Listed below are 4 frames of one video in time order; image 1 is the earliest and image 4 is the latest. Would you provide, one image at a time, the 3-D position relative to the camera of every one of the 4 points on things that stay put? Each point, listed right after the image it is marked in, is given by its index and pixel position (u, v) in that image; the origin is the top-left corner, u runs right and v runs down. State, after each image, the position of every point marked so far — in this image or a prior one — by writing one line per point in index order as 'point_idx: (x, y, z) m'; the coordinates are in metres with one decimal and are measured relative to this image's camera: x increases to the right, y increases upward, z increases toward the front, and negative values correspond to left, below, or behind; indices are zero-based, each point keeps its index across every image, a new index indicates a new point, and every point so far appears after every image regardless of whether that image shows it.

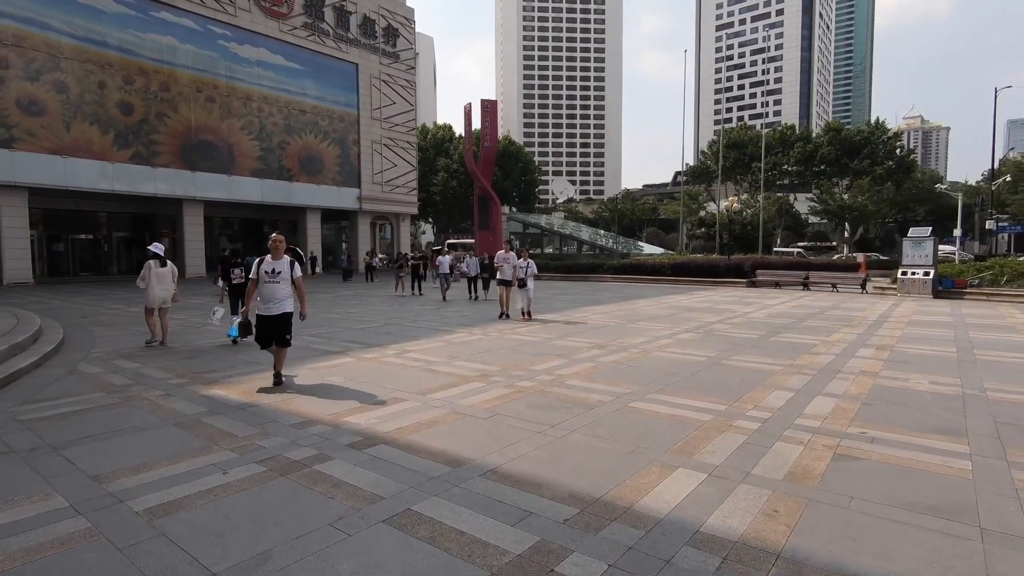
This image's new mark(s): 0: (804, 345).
0: (+5.2, -1.0, +9.8) m
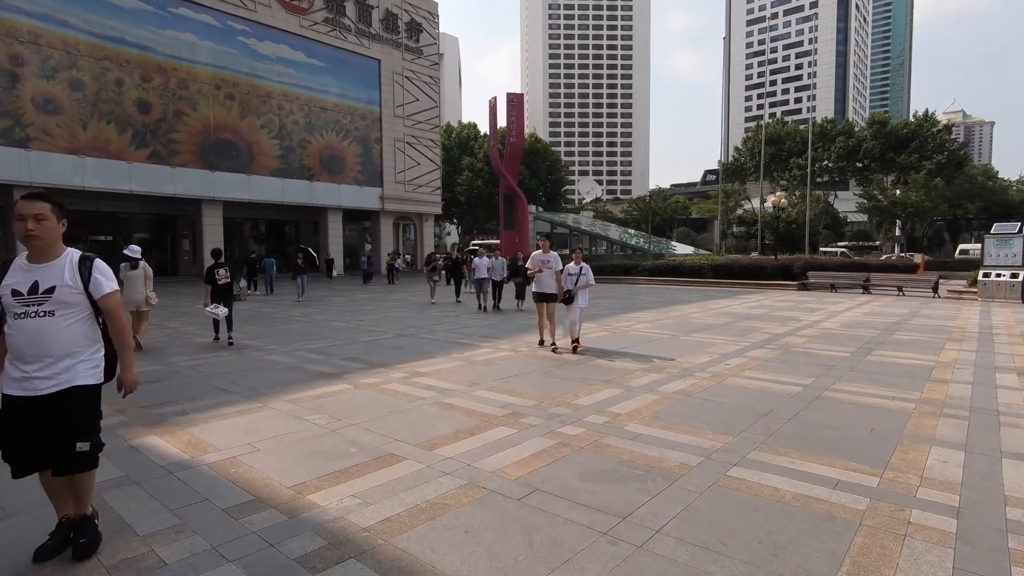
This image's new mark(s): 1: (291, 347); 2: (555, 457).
0: (+5.7, -1.1, +7.8) m
1: (-3.8, -1.0, +9.5) m
2: (+0.3, -1.3, +4.4) m
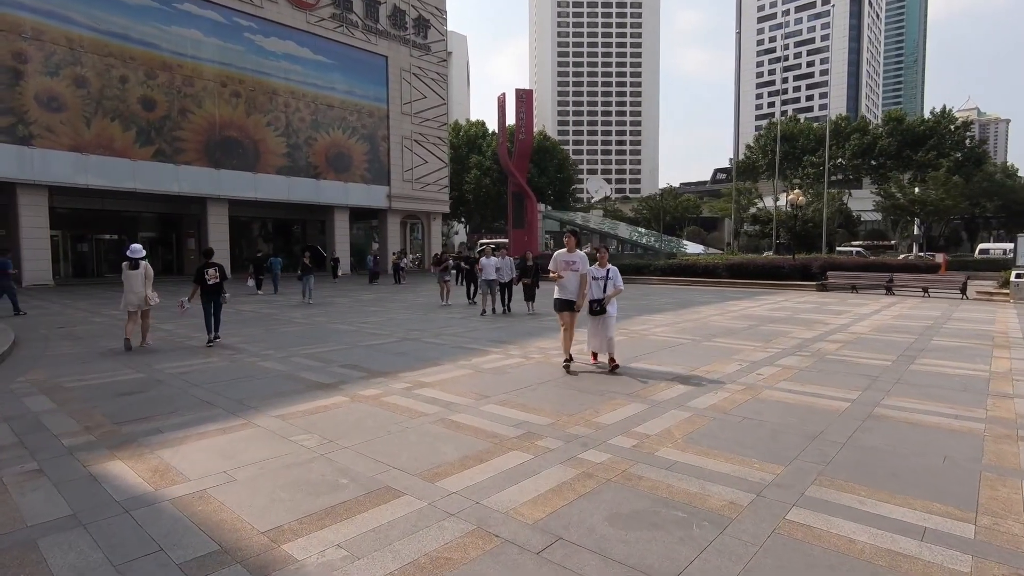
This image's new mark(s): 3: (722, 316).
0: (+5.9, -1.2, +7.0) m
1: (-3.6, -1.0, +8.9) m
2: (+0.4, -1.4, +3.7) m
3: (+5.4, -0.7, +14.4) m
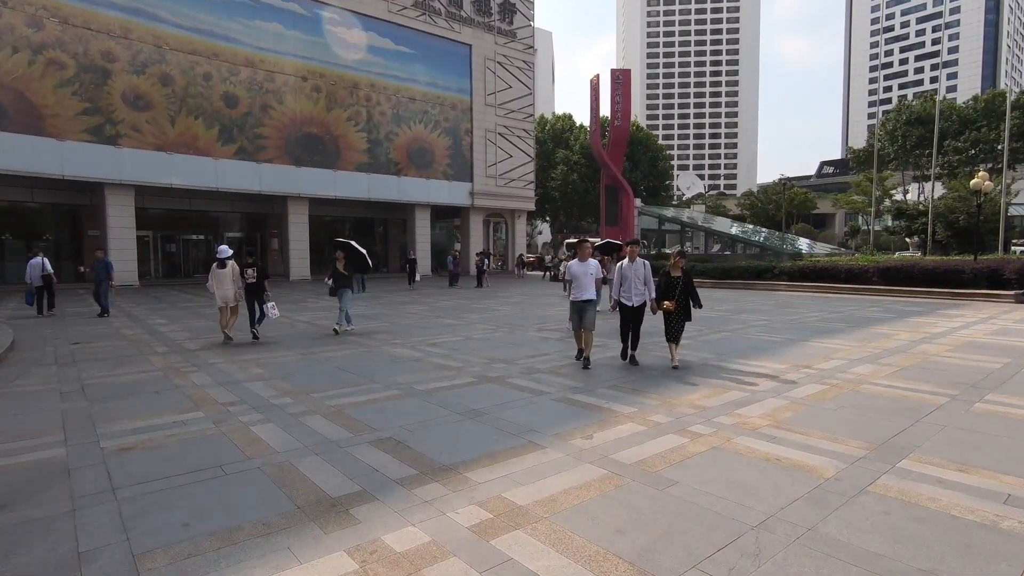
0: (+6.9, -1.4, +2.6) m
1: (-2.2, -1.2, +5.9) m
2: (+1.1, -1.6, +0.1) m
3: (+7.6, -1.0, +9.9) m
